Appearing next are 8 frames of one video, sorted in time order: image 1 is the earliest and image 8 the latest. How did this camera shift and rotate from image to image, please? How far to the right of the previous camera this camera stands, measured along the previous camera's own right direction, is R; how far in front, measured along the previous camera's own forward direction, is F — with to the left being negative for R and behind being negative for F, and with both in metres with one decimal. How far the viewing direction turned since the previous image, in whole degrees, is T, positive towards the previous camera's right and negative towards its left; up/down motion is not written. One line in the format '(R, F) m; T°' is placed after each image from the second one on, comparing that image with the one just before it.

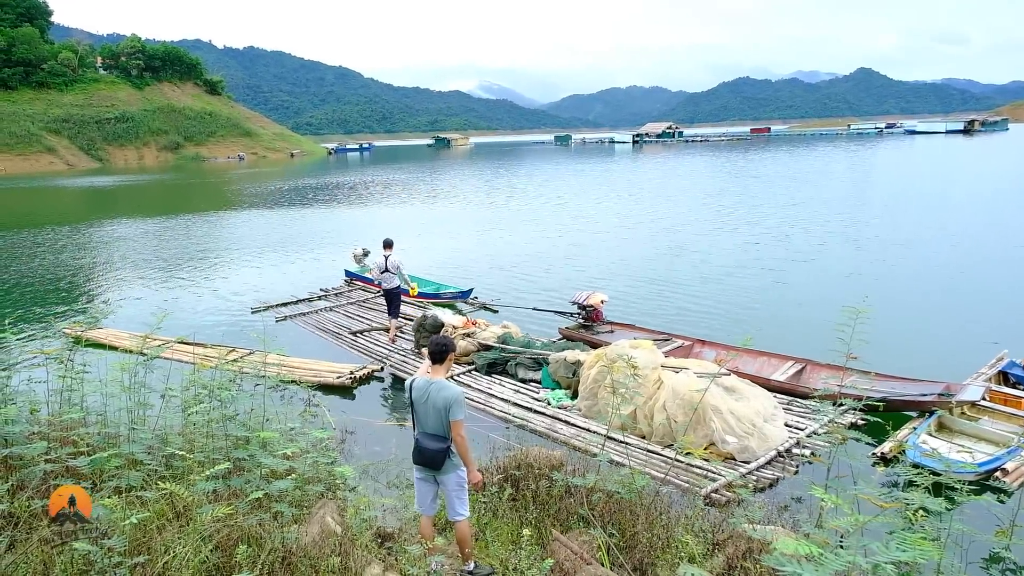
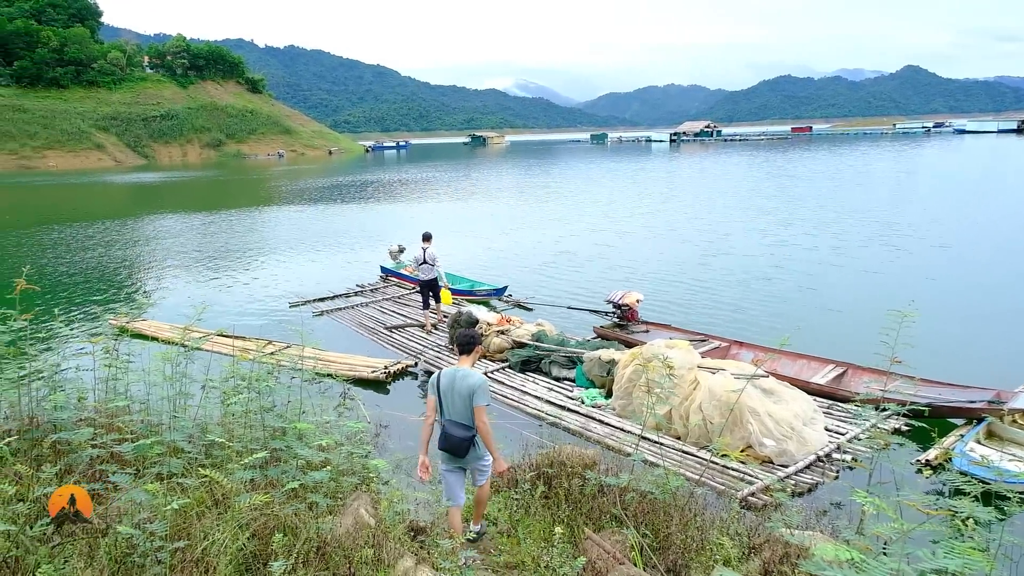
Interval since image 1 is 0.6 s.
(0.0, 0.0) m; -3°
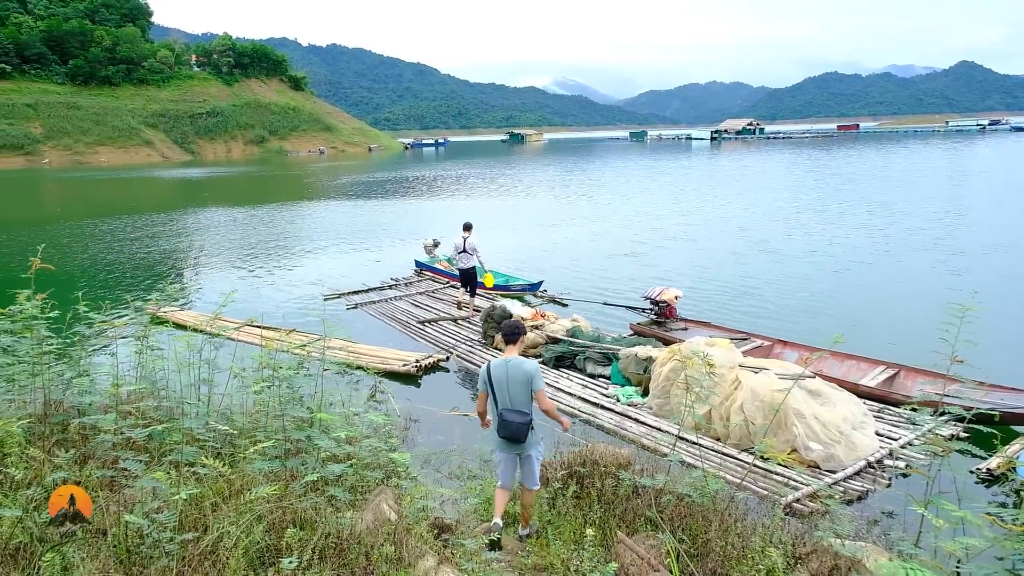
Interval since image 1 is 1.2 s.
(0.0, +0.3) m; -3°
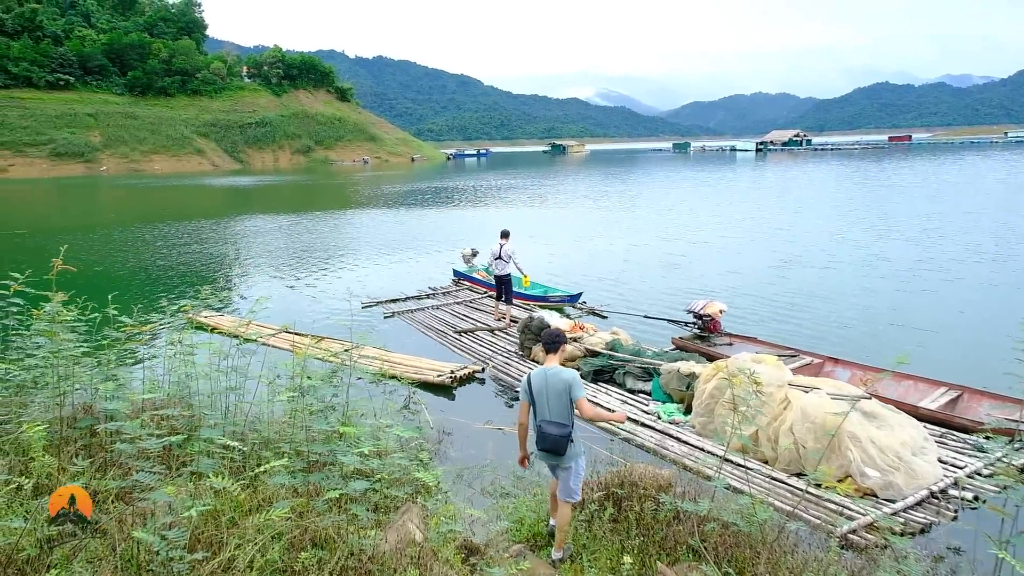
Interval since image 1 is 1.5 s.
(0.0, +0.3) m; -3°
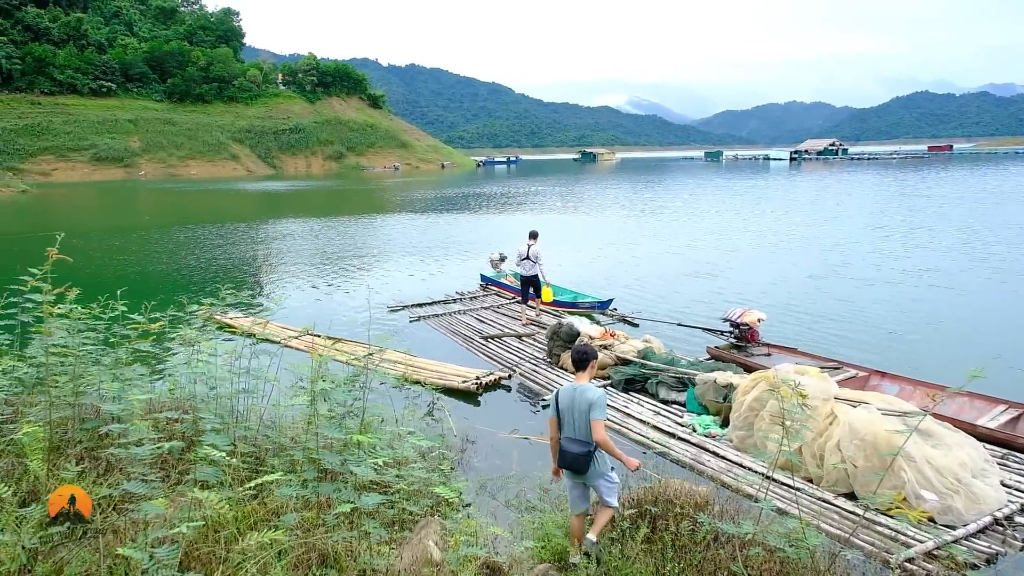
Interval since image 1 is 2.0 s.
(0.0, +0.4) m; -2°
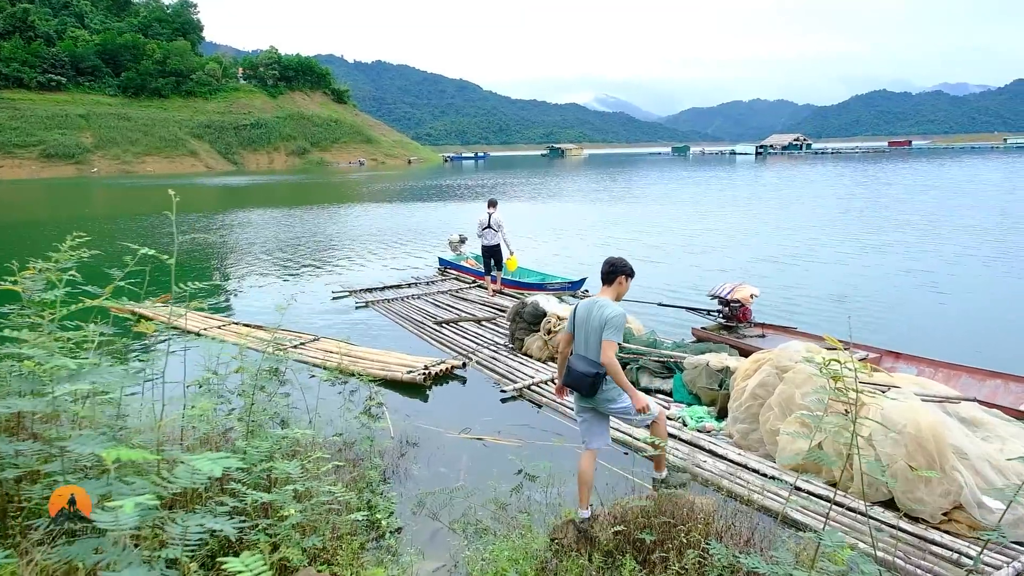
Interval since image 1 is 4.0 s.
(+0.2, +1.7) m; +3°
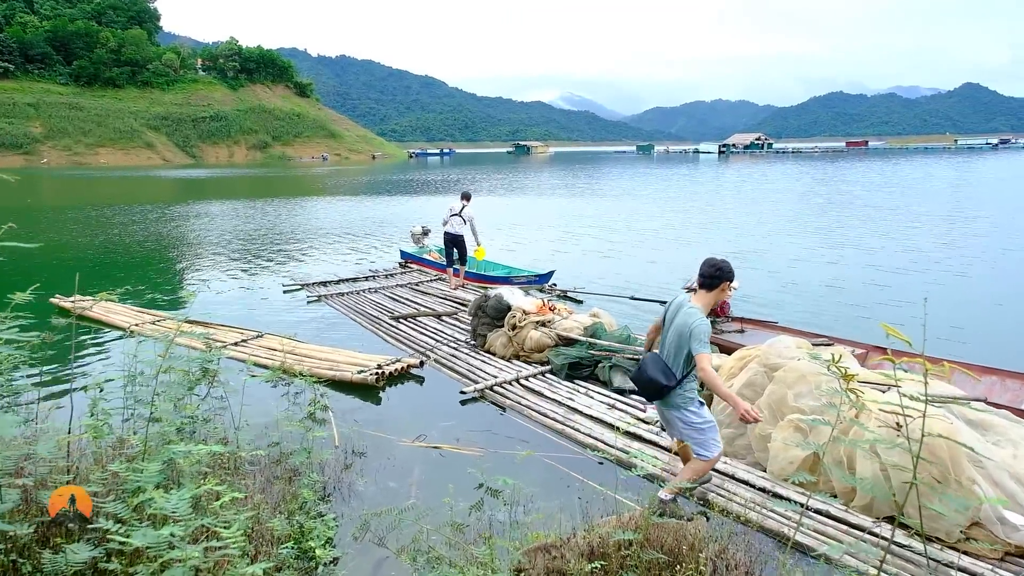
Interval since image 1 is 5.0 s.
(0.0, +0.8) m; +3°
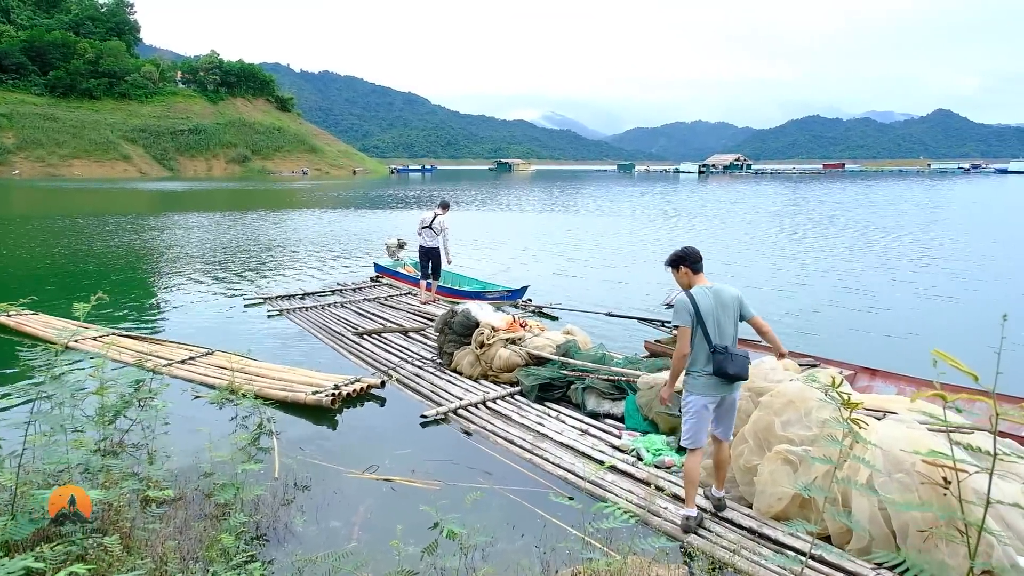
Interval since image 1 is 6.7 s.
(+0.1, +0.6) m; +2°
